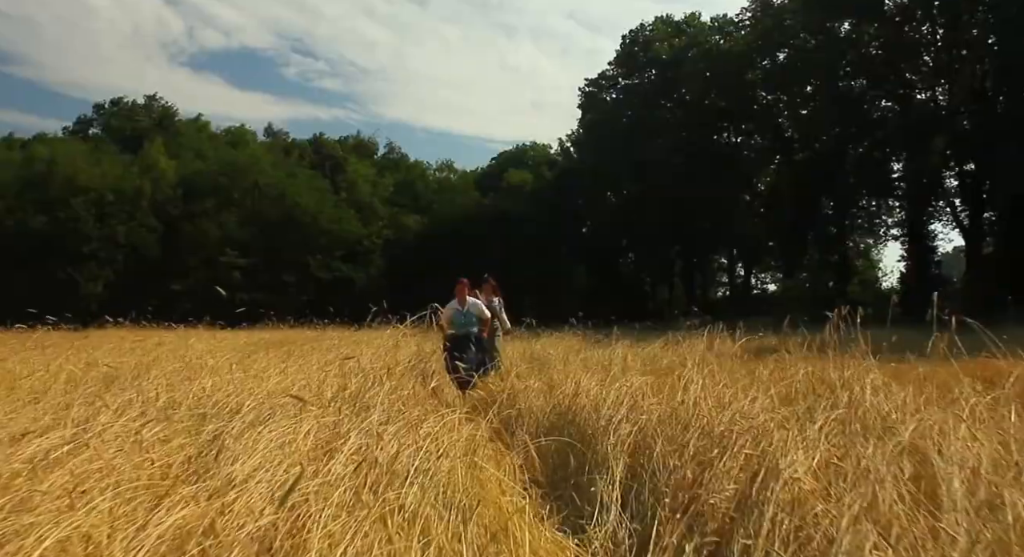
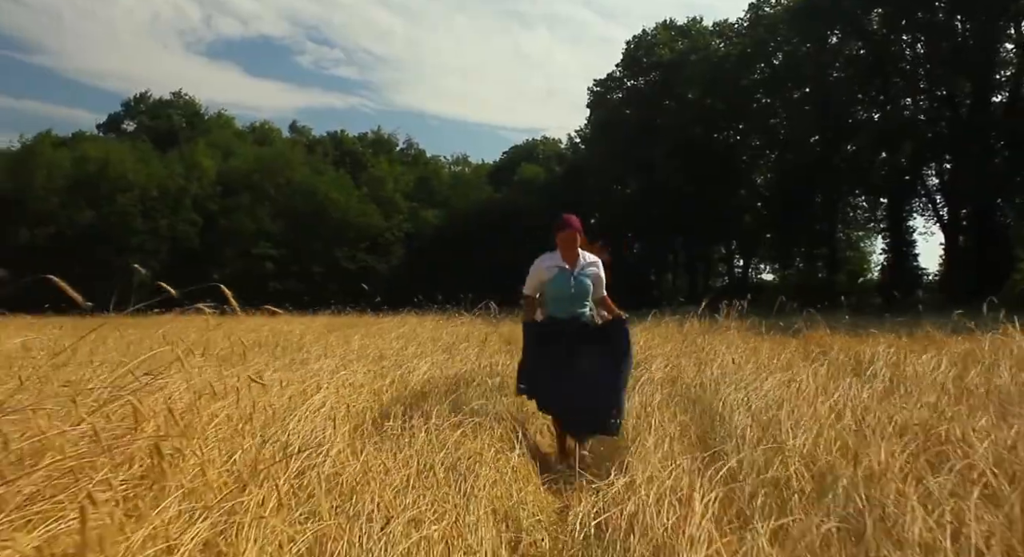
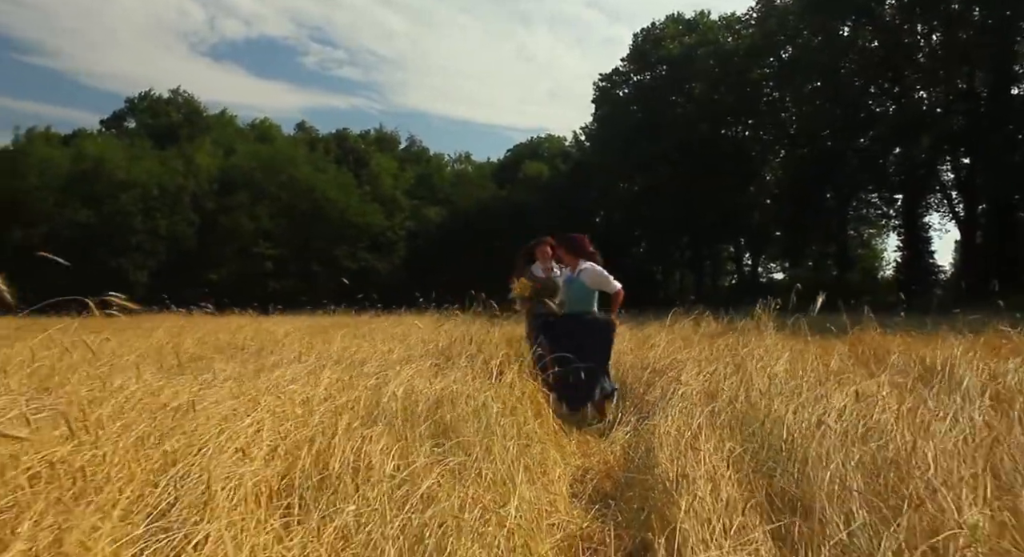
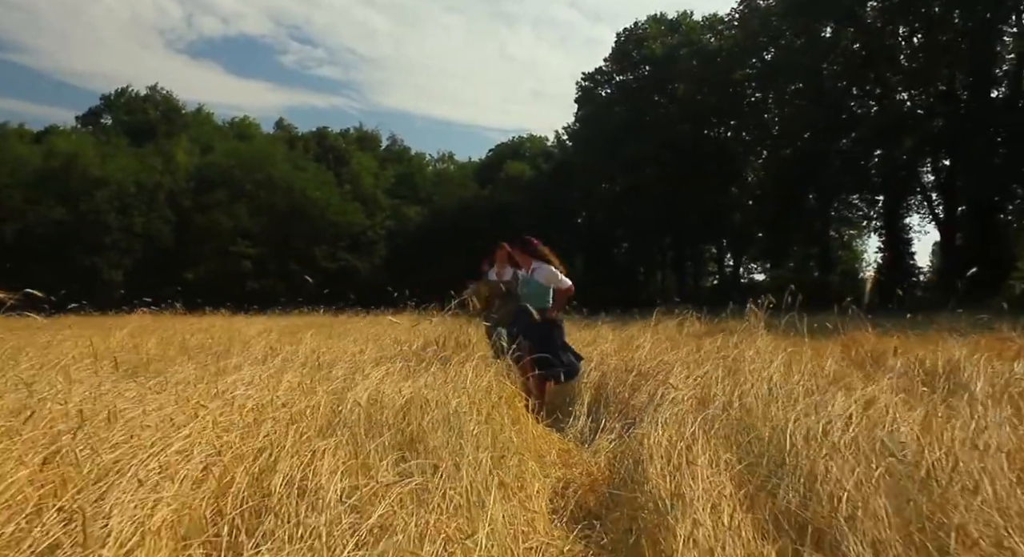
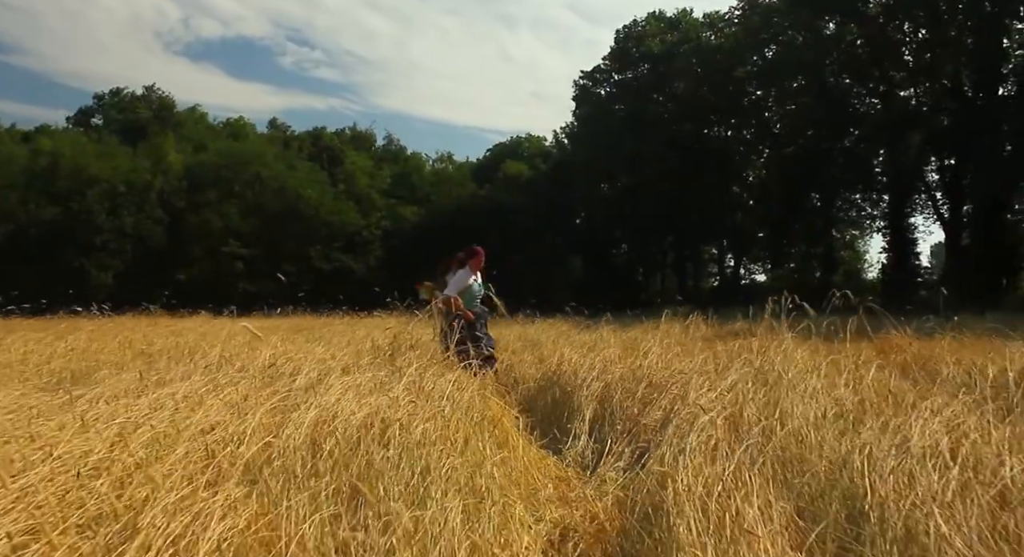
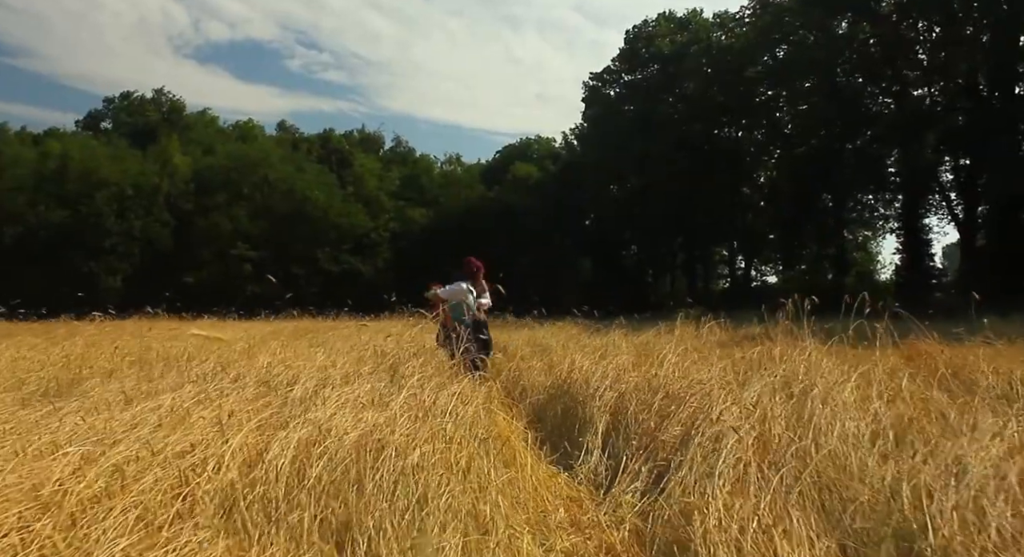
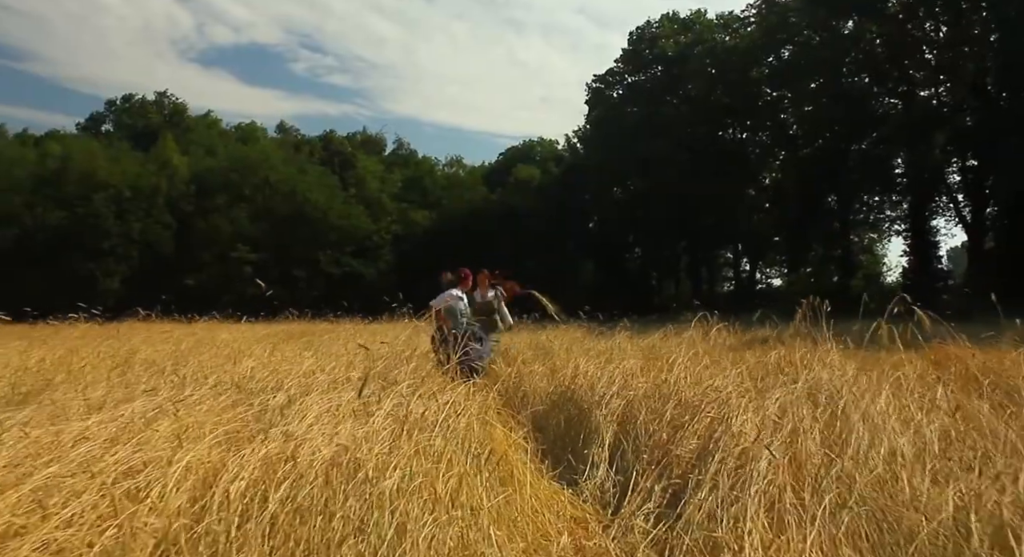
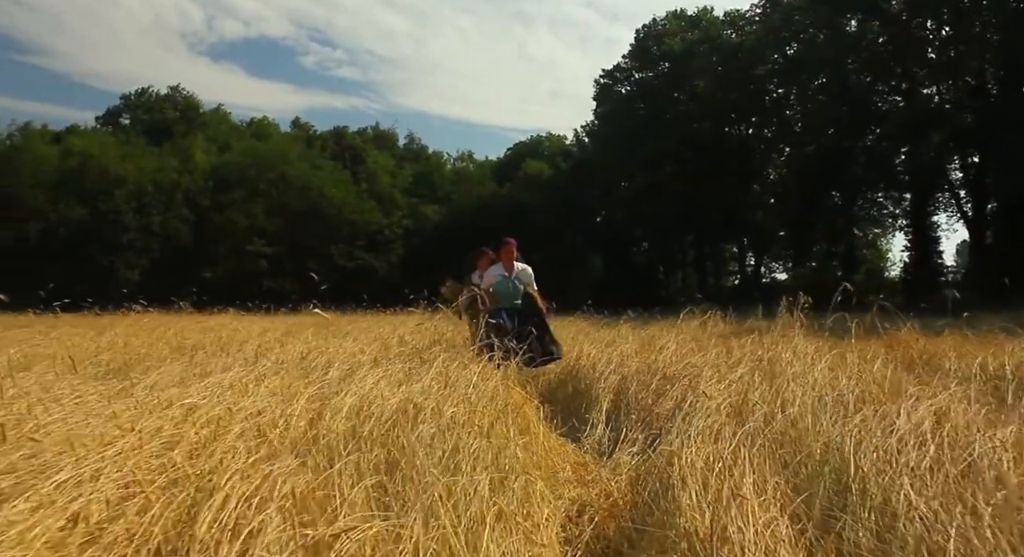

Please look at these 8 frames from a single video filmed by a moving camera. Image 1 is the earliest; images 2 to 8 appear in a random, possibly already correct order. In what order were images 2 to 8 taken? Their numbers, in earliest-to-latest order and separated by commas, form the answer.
7, 6, 5, 8, 4, 3, 2
